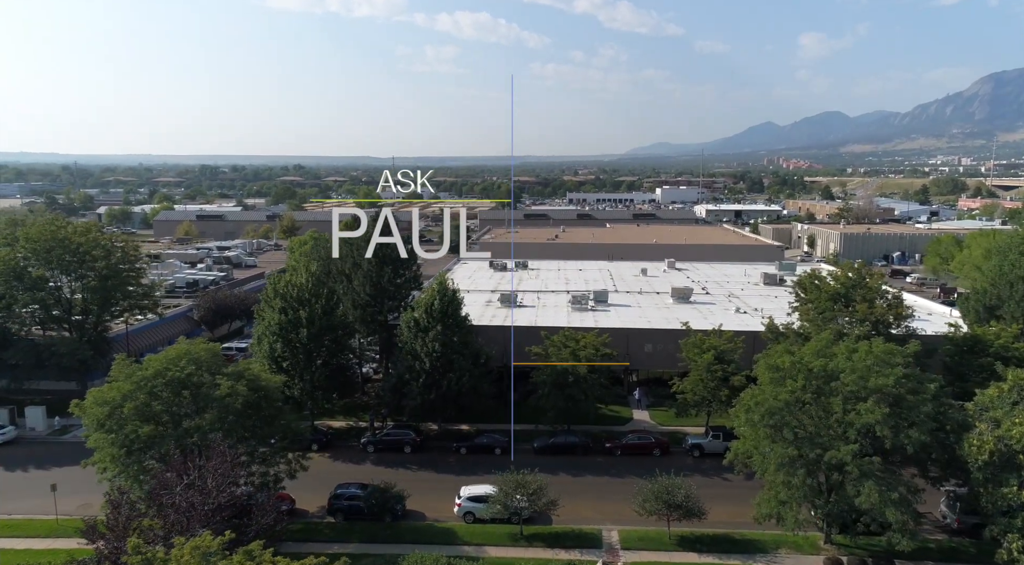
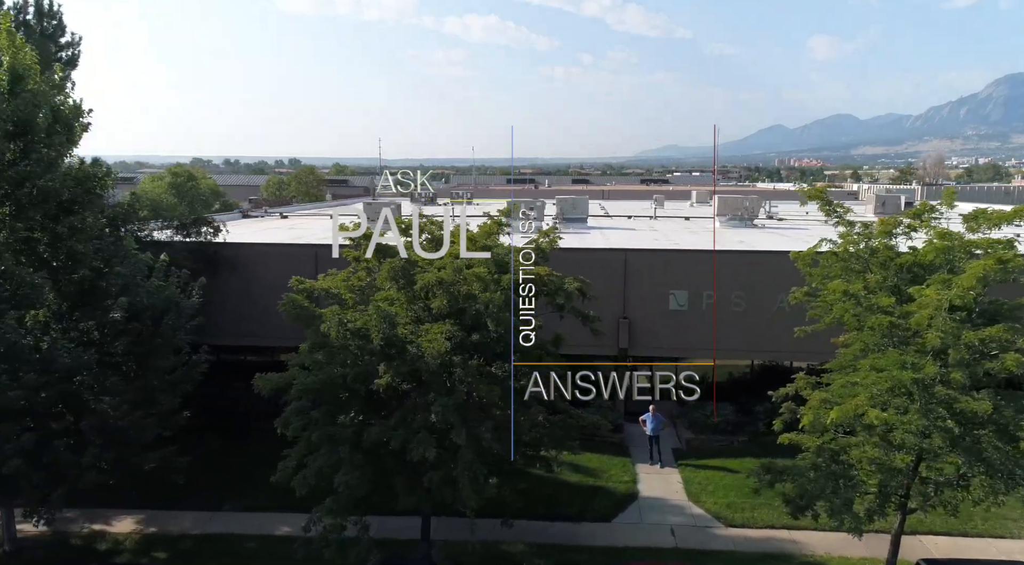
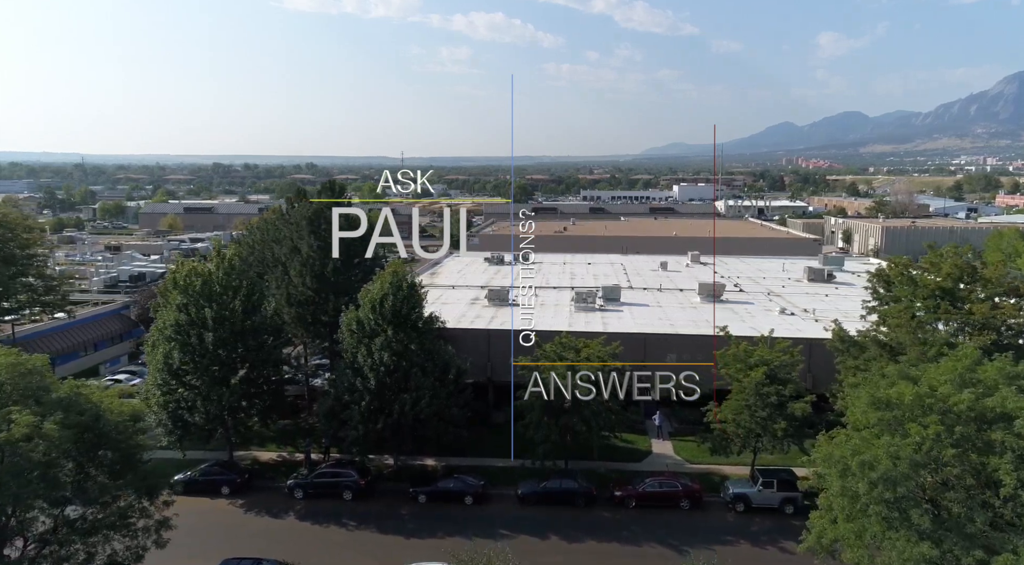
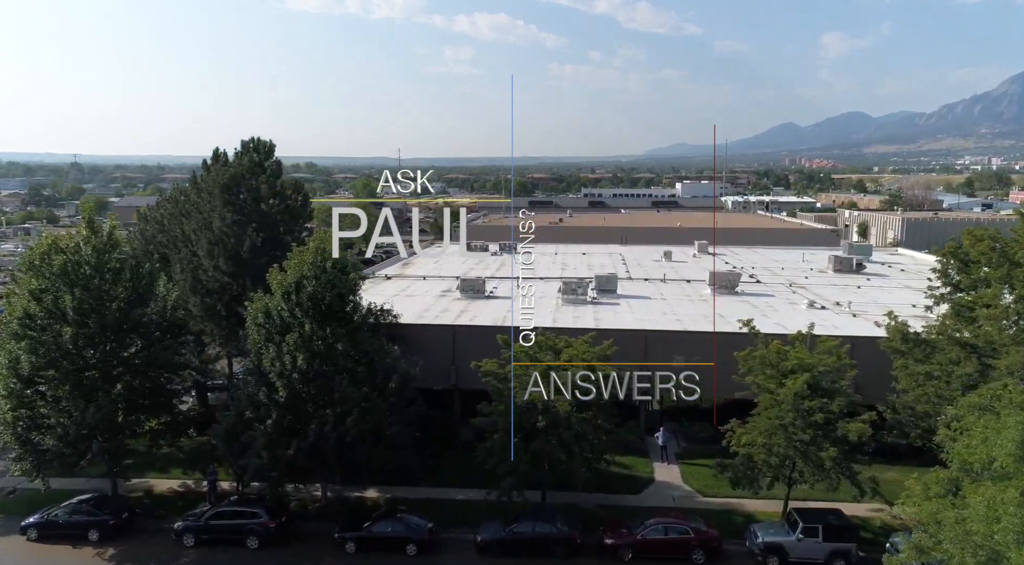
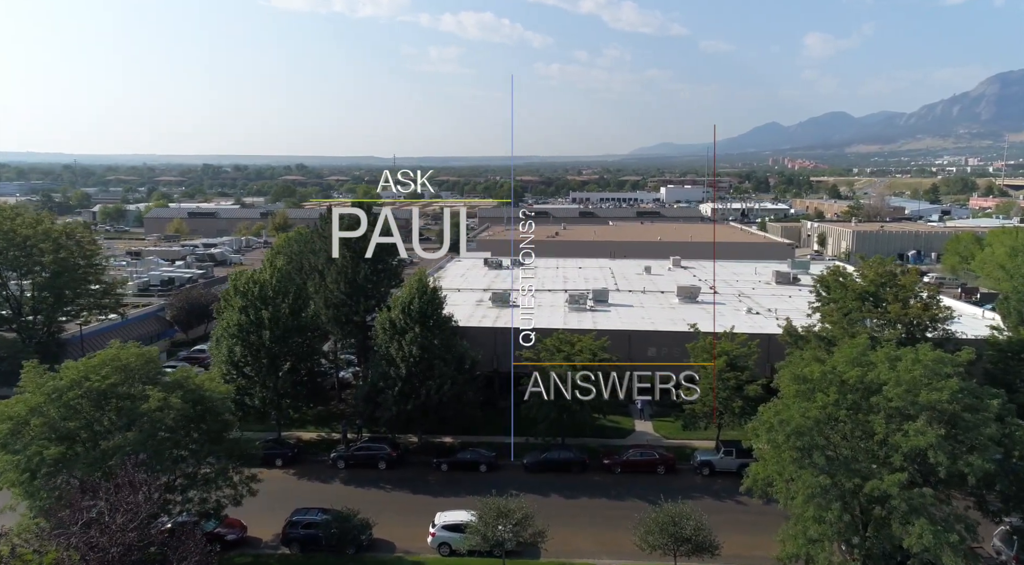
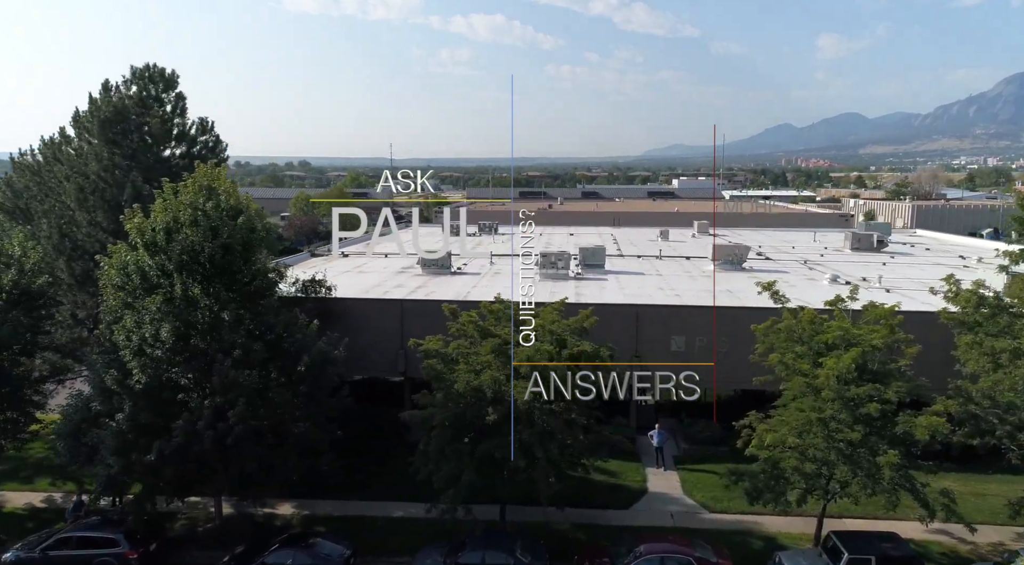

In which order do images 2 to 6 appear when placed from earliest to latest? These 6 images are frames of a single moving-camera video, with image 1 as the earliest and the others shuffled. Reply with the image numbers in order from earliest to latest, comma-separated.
5, 3, 4, 6, 2
